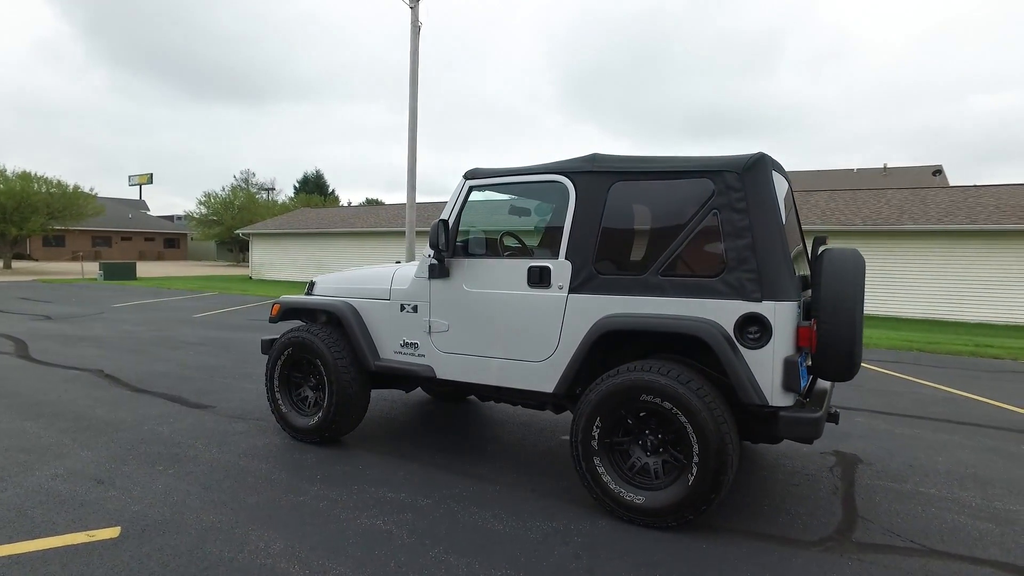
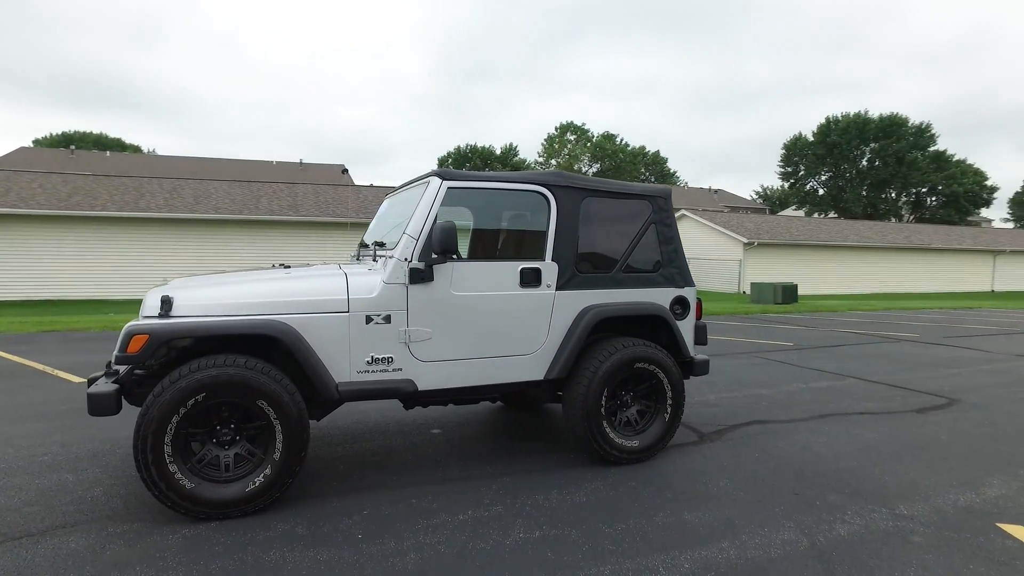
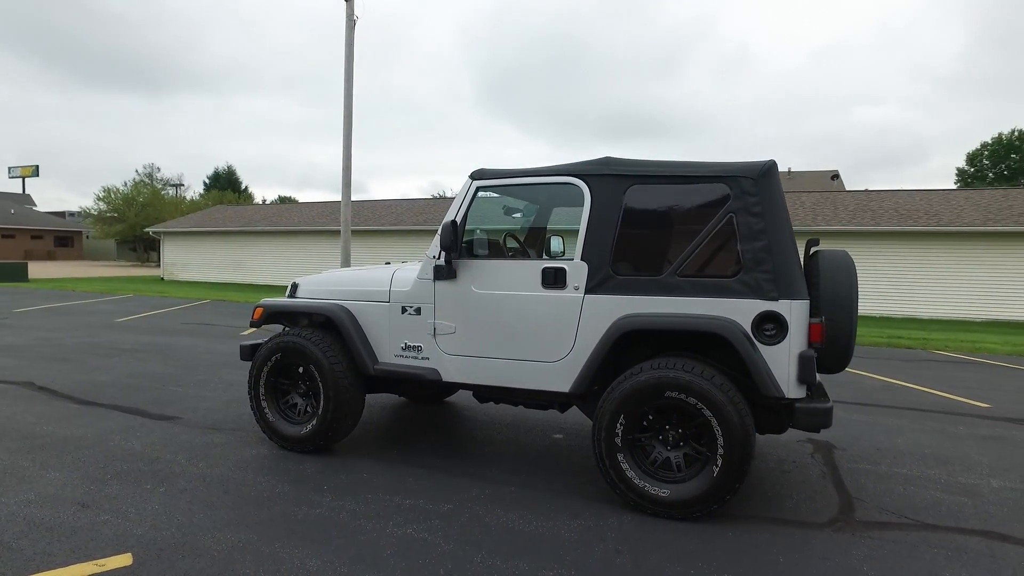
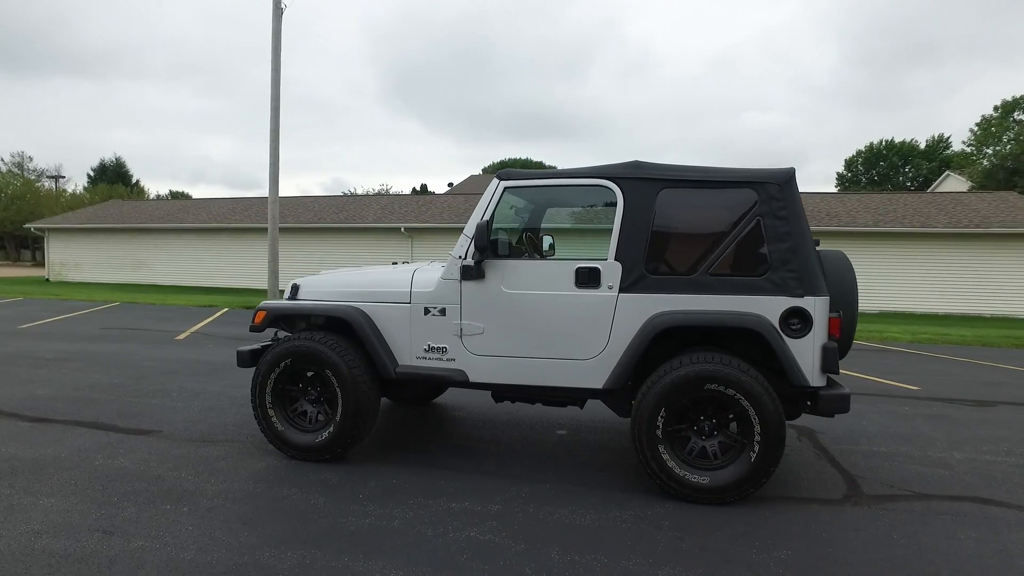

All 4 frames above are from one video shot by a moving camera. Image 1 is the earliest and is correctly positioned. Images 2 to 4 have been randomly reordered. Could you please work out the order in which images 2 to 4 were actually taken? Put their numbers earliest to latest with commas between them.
3, 4, 2
